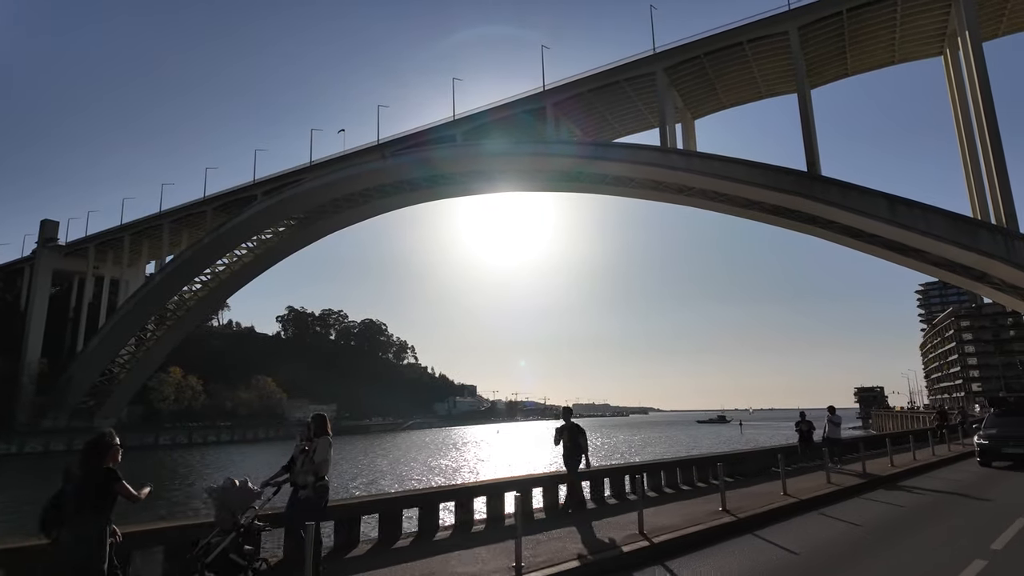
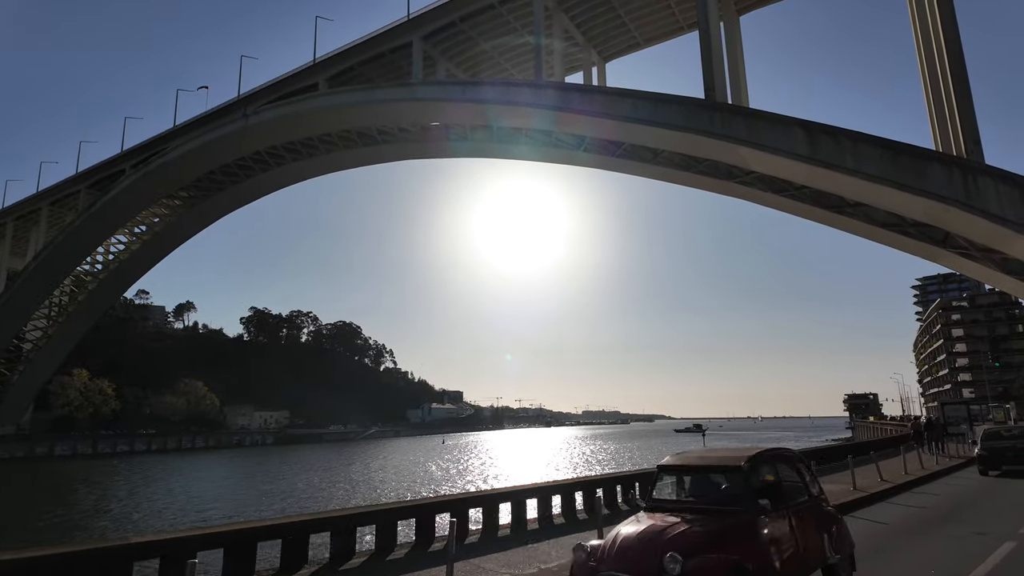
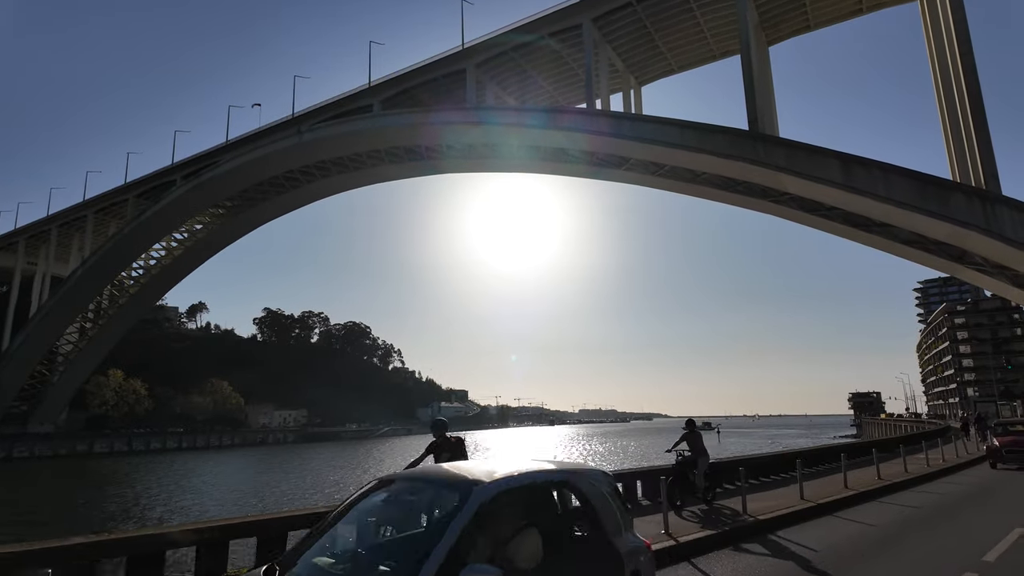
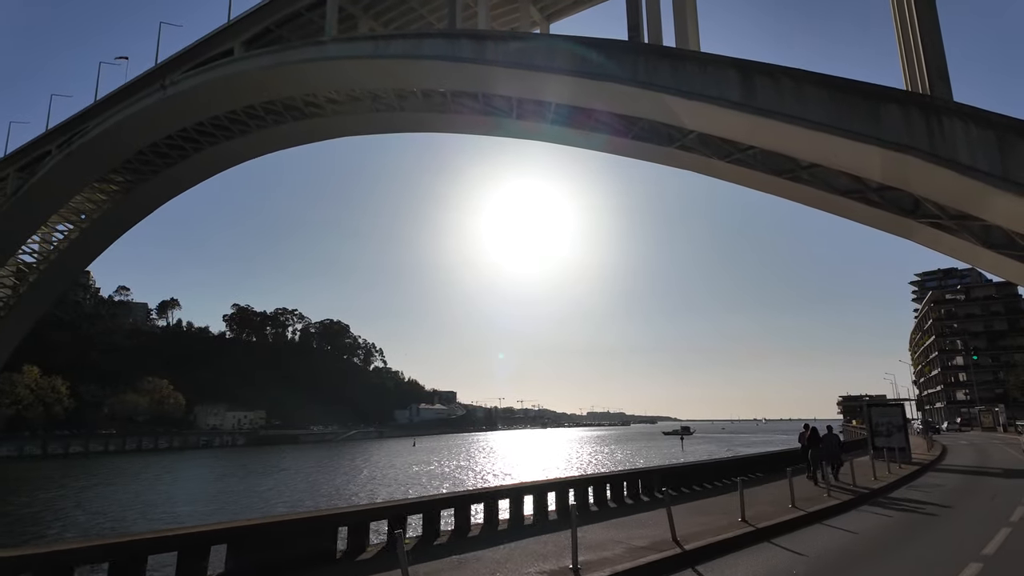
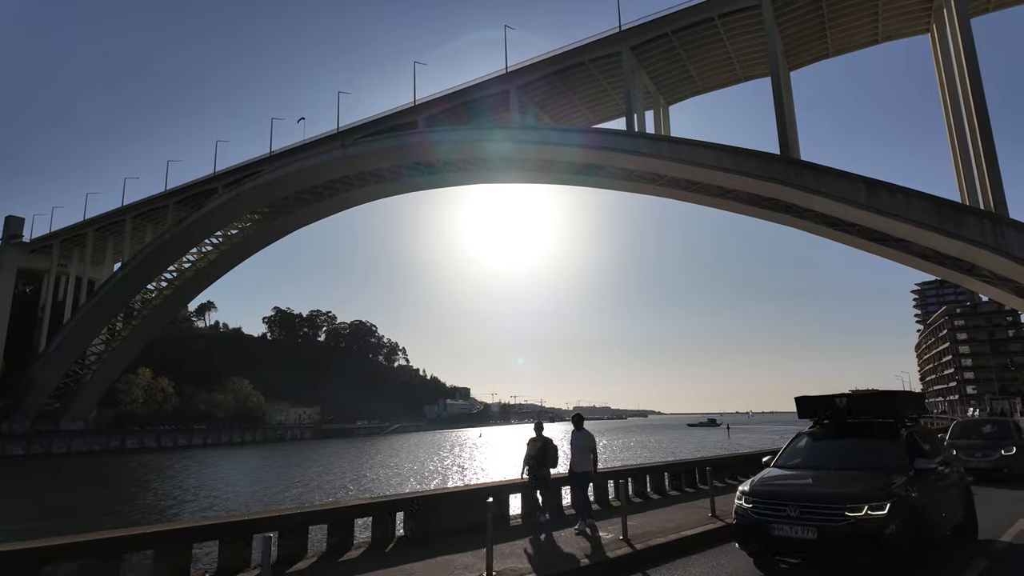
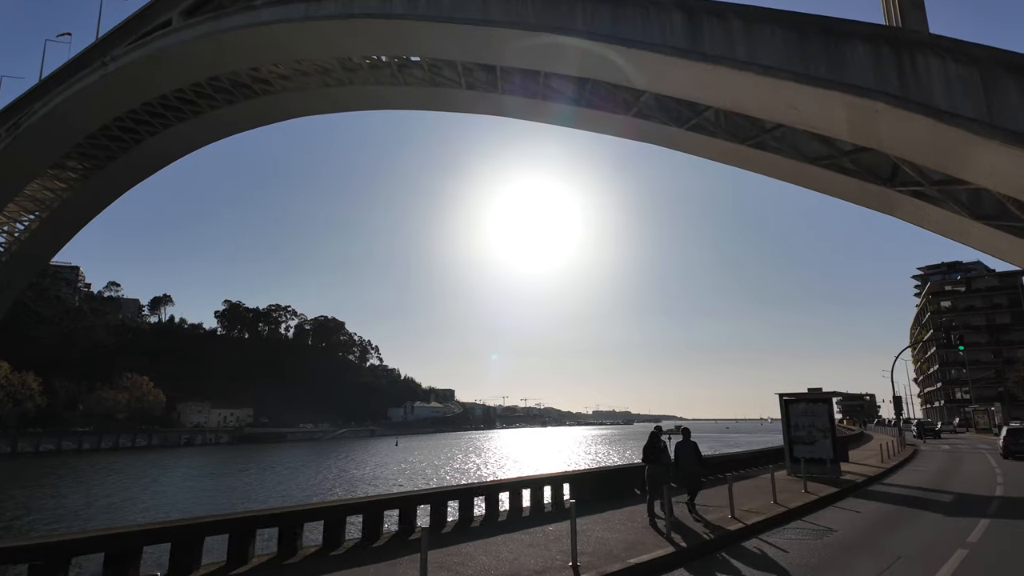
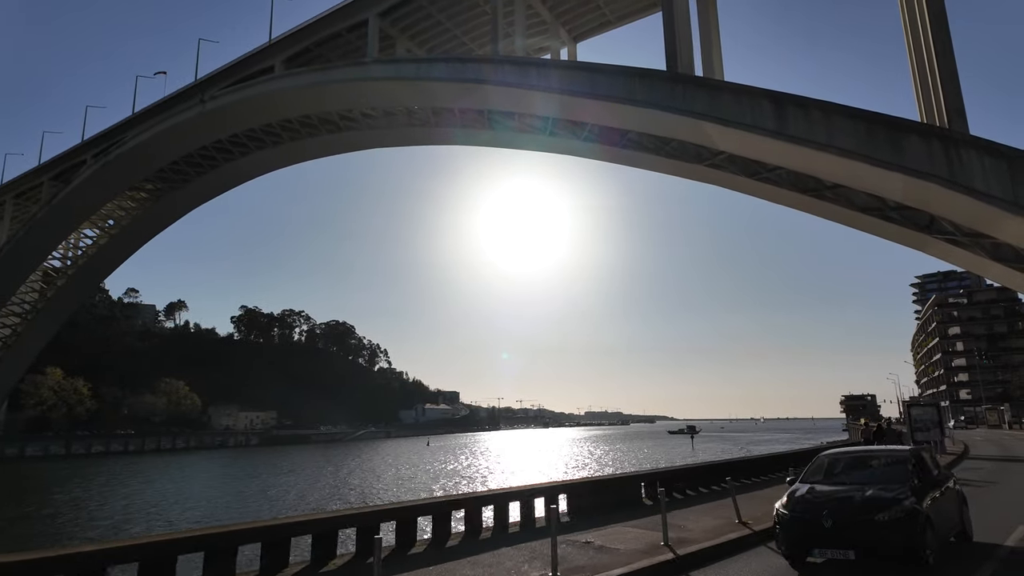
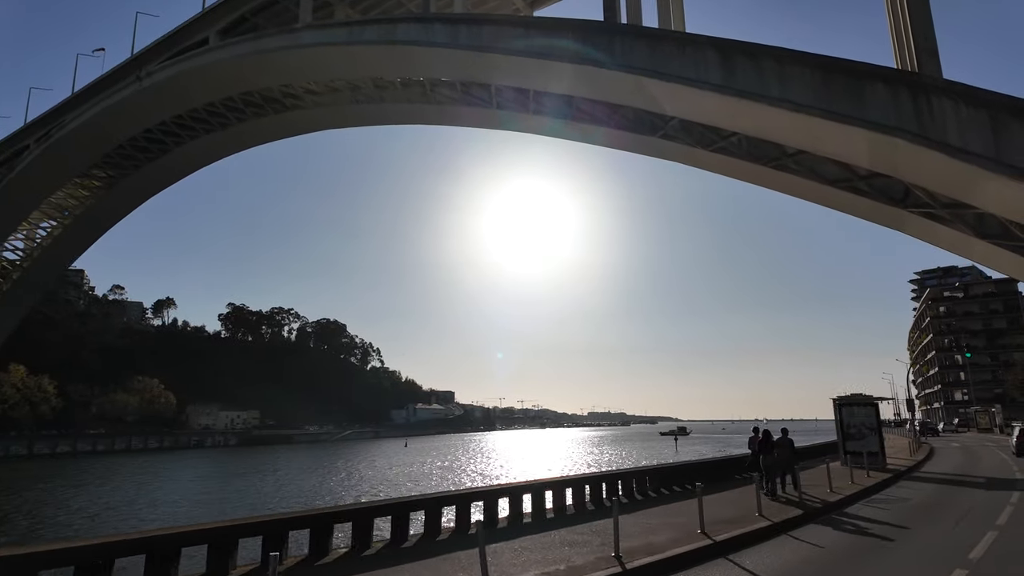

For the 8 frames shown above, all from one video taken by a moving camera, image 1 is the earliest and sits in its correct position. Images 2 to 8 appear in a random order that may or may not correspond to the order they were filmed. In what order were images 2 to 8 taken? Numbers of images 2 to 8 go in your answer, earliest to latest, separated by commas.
5, 3, 2, 7, 4, 8, 6
